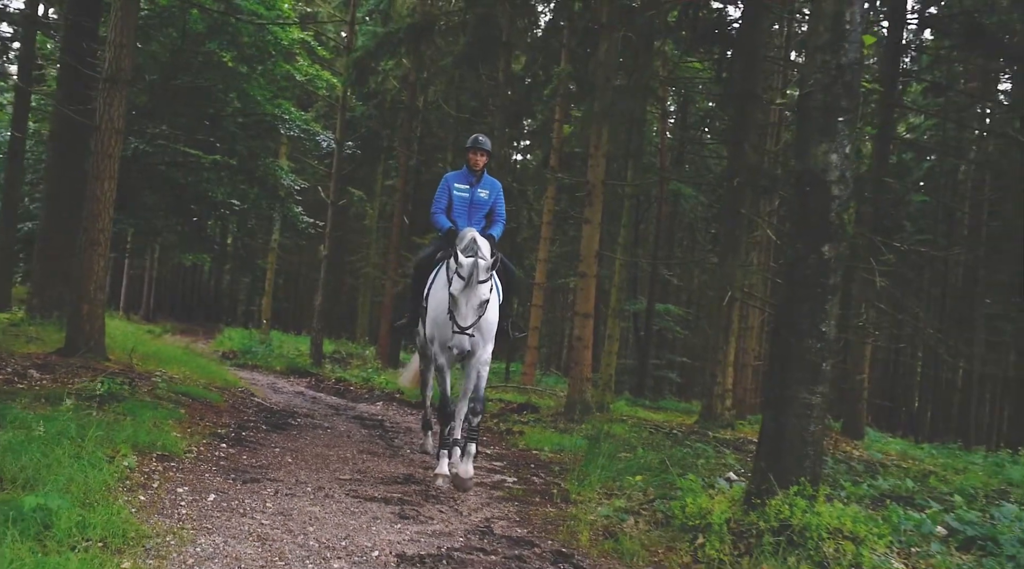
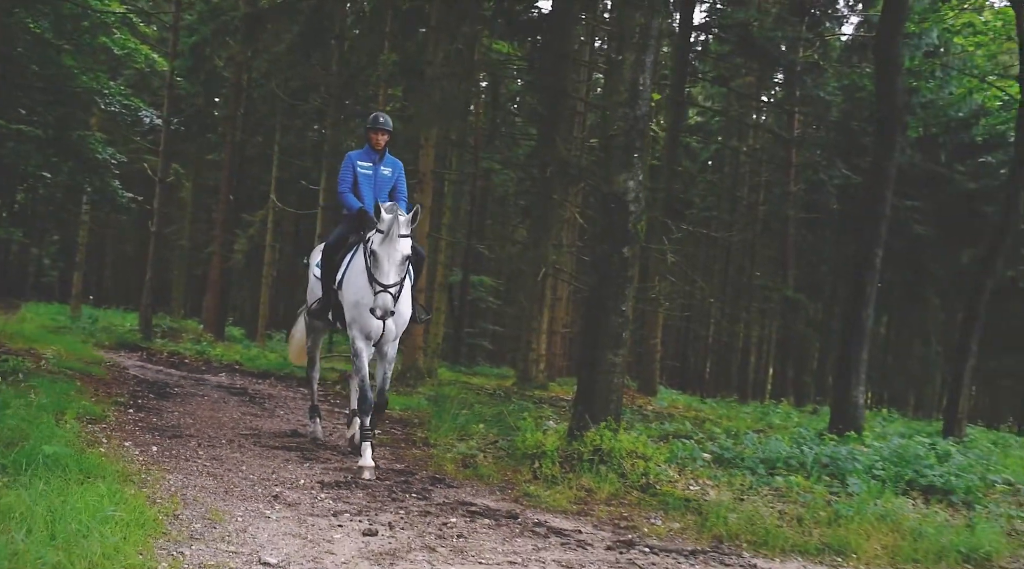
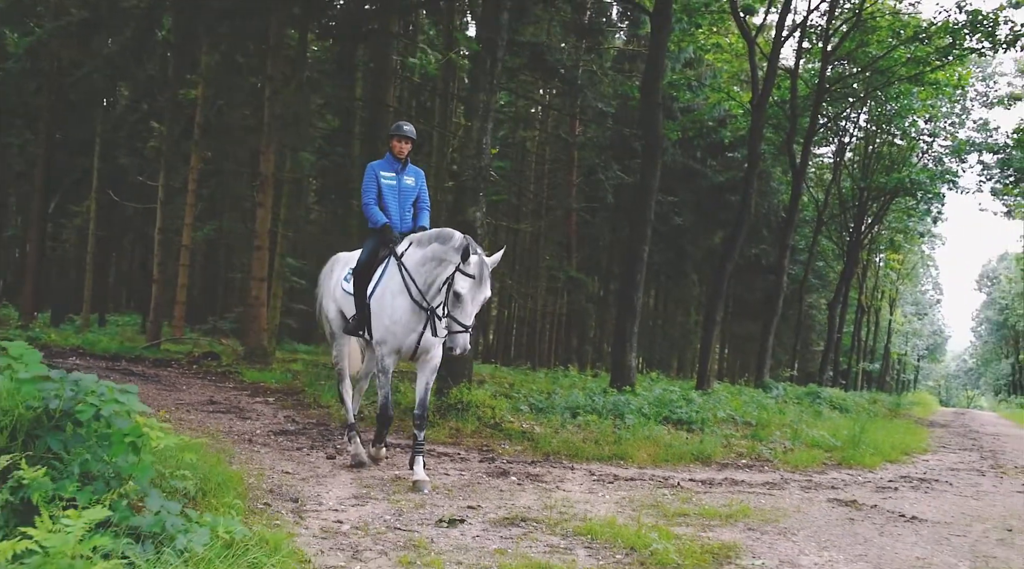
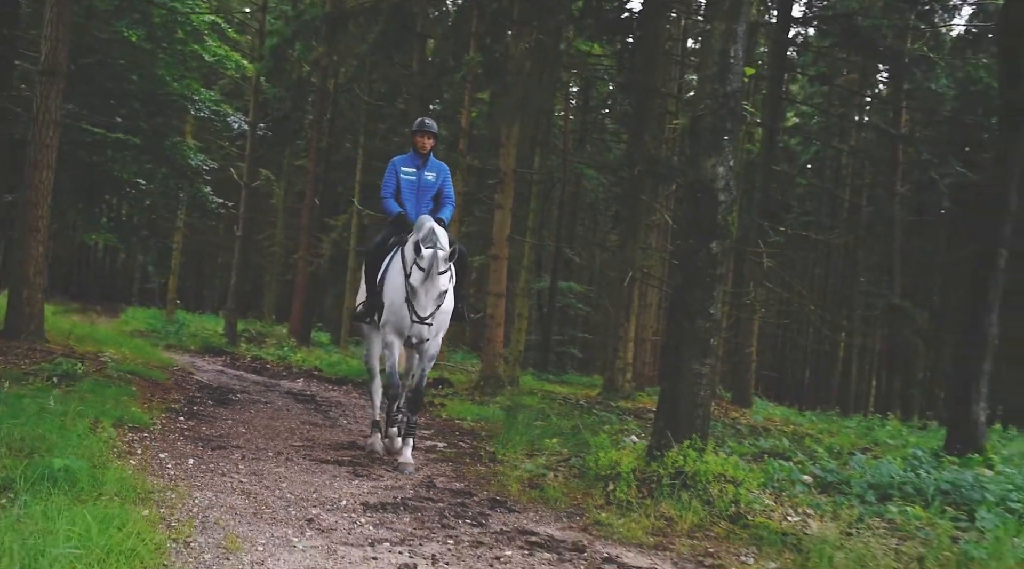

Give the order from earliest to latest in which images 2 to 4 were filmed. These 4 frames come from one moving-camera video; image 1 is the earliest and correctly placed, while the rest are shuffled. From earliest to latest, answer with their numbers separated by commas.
4, 2, 3
